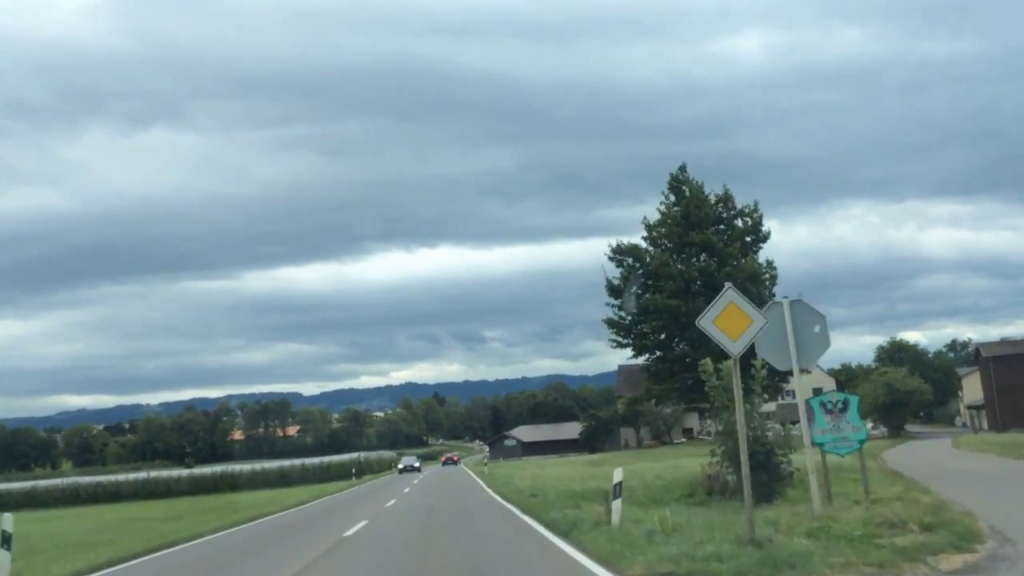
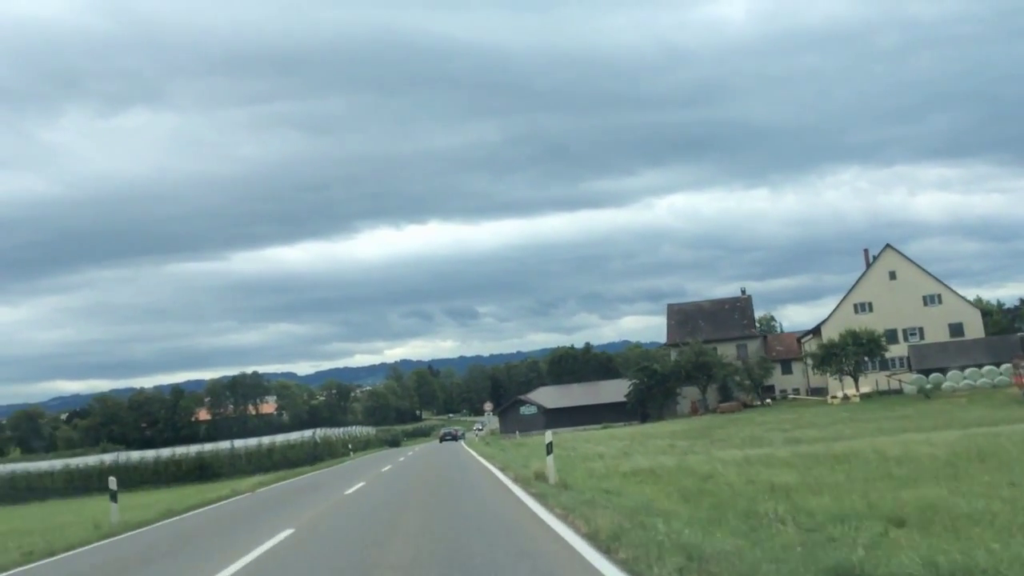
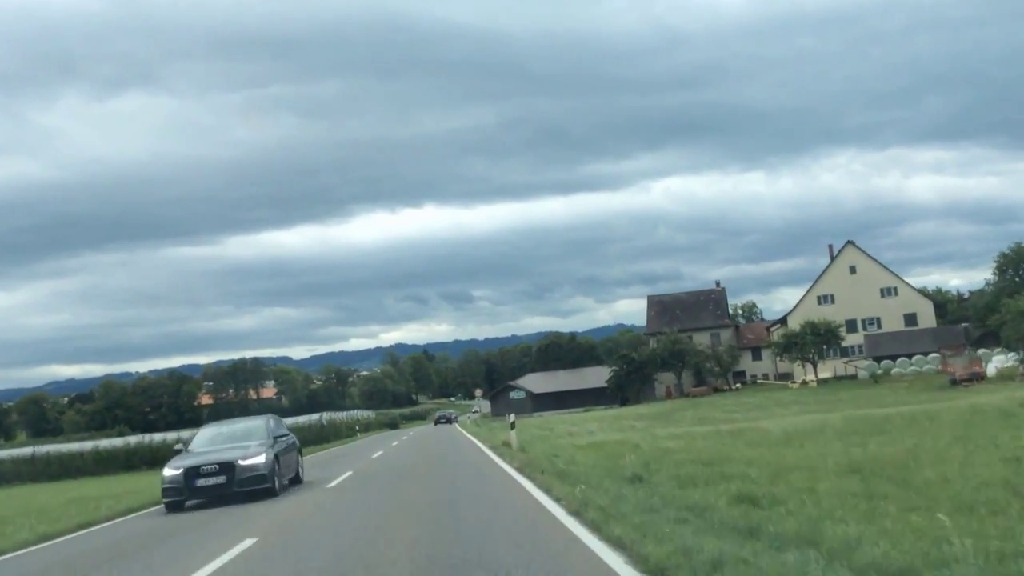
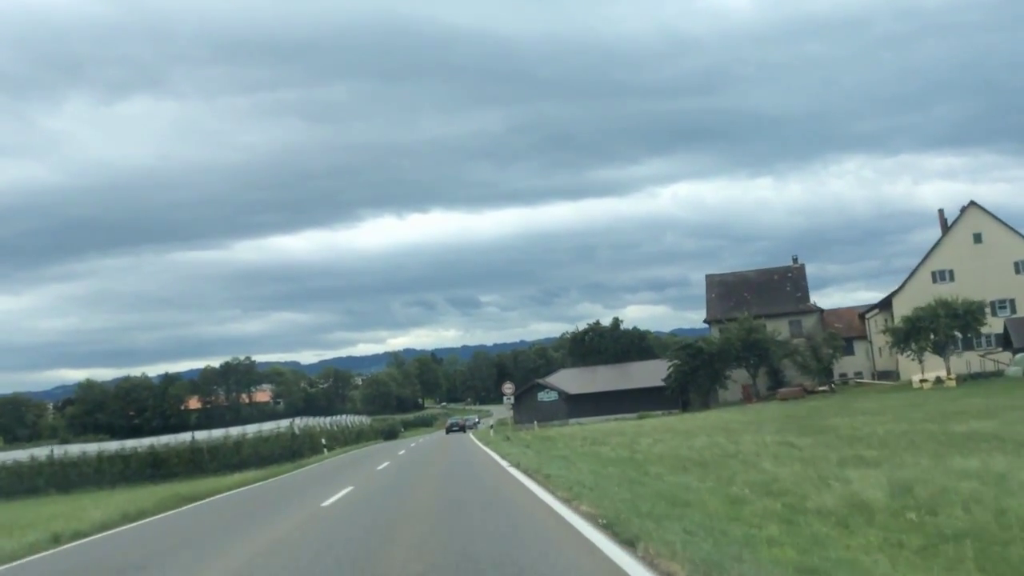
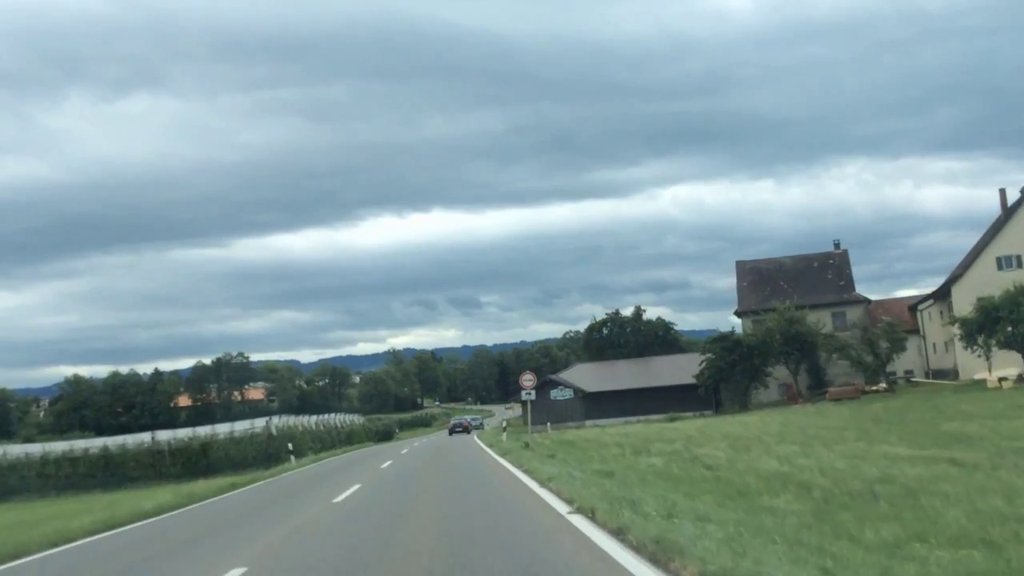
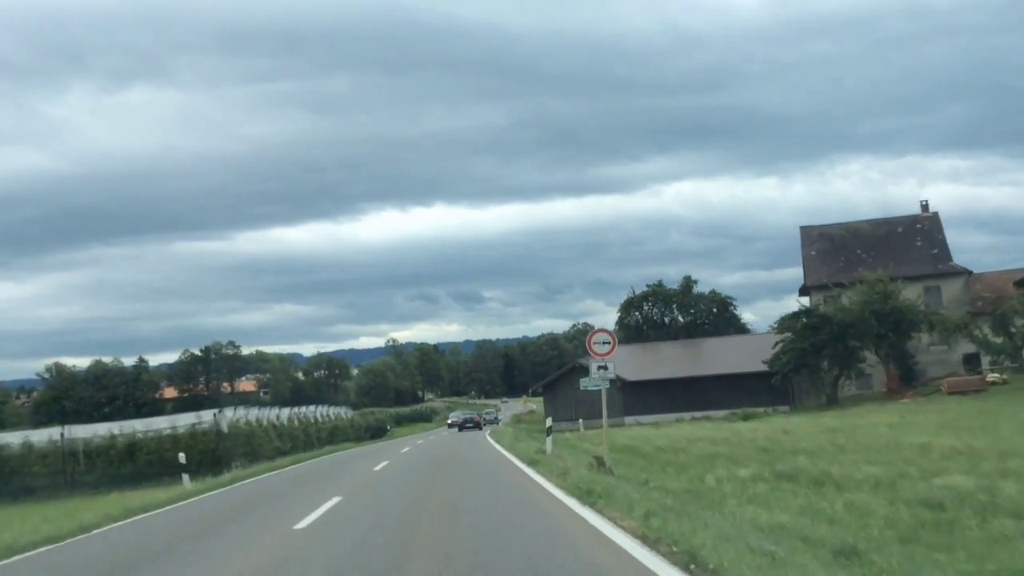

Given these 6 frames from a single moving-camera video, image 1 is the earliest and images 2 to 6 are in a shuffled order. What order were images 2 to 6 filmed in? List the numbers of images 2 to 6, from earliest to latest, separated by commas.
3, 2, 4, 5, 6
